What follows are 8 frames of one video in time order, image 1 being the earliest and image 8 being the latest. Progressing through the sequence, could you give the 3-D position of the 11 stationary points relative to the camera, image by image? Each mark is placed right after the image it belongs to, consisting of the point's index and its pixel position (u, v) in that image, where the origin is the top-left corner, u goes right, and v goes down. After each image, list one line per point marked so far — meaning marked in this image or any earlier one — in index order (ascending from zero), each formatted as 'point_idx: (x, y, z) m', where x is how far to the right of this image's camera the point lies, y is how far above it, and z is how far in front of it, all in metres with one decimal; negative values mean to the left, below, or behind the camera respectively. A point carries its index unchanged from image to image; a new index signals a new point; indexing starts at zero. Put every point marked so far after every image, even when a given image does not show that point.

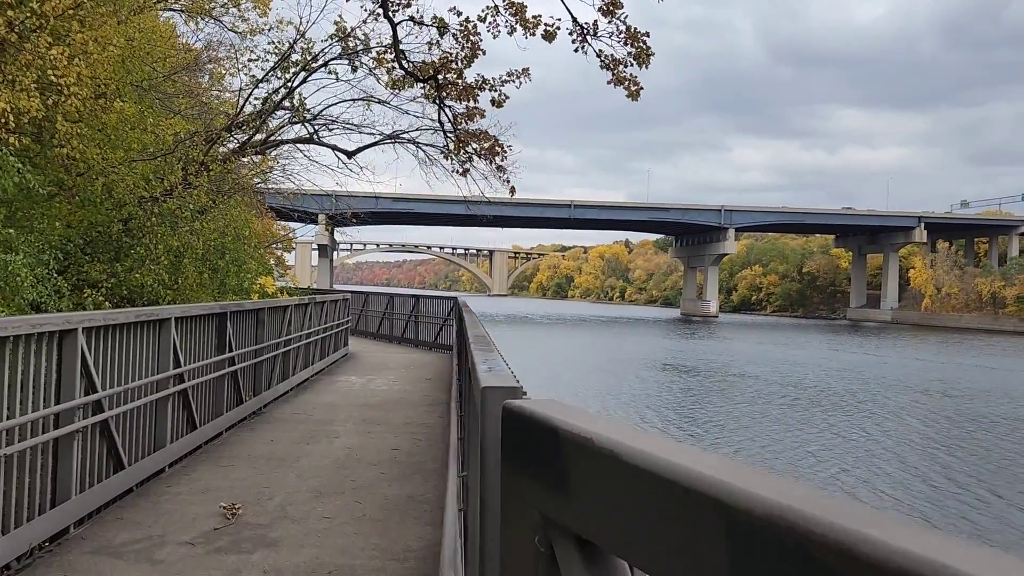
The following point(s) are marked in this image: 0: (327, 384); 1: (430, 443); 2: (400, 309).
0: (-2.2, -1.2, +10.0) m
1: (-0.6, -1.2, +6.3) m
2: (-2.4, -0.5, +17.3) m
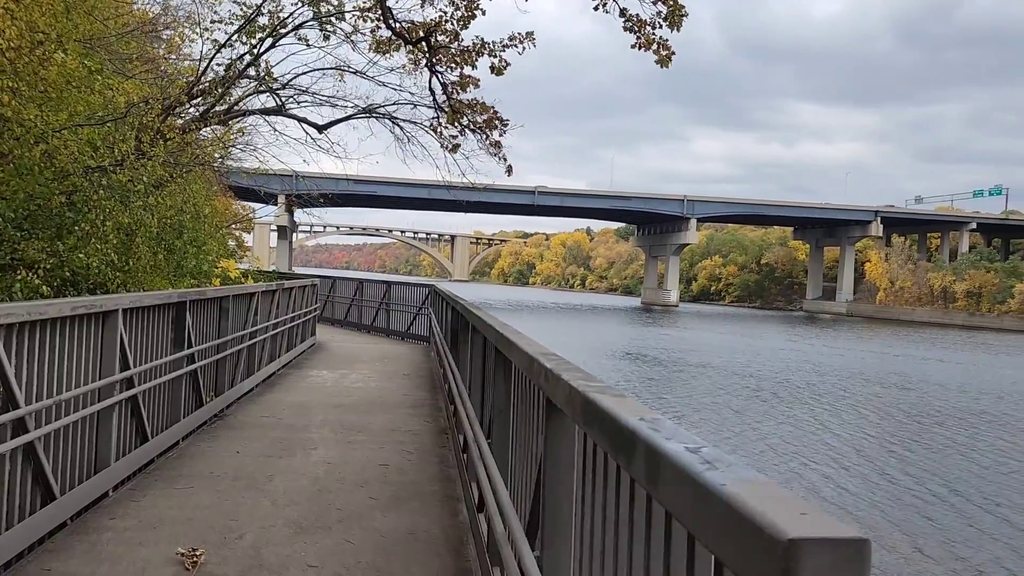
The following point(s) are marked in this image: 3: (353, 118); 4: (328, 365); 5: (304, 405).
0: (-2.4, -1.0, +9.0) m
1: (-0.6, -1.1, +5.5) m
2: (-2.9, -0.2, +16.3) m
3: (-2.6, +2.8, +13.3) m
4: (-2.3, -1.0, +10.5) m
5: (-1.9, -1.1, +7.4) m
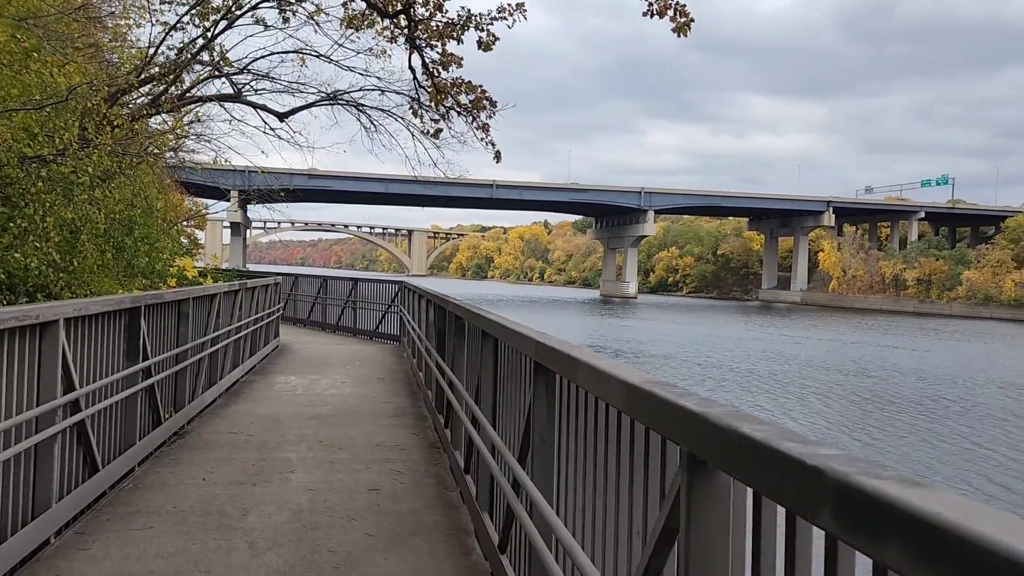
0: (-2.5, -1.0, +8.3) m
1: (-0.6, -1.1, +4.9) m
2: (-3.4, -0.1, +15.6) m
3: (-3.0, +2.8, +12.5) m
4: (-2.6, -1.0, +9.8) m
5: (-1.9, -1.1, +6.7) m
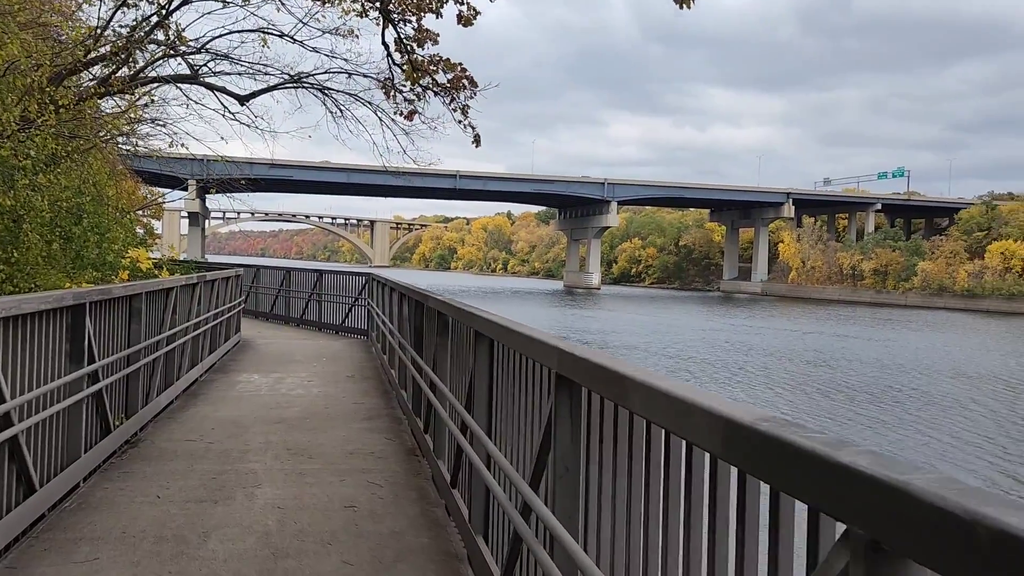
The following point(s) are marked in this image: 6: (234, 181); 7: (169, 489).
0: (-2.7, -1.0, +7.8) m
1: (-0.6, -1.1, +4.4) m
2: (-3.9, 0.0, +15.0) m
3: (-3.4, +2.9, +11.9) m
4: (-2.8, -0.9, +9.2) m
5: (-2.1, -1.0, +6.2) m
6: (-6.7, +2.6, +19.8) m
7: (-1.8, -1.1, +4.3) m
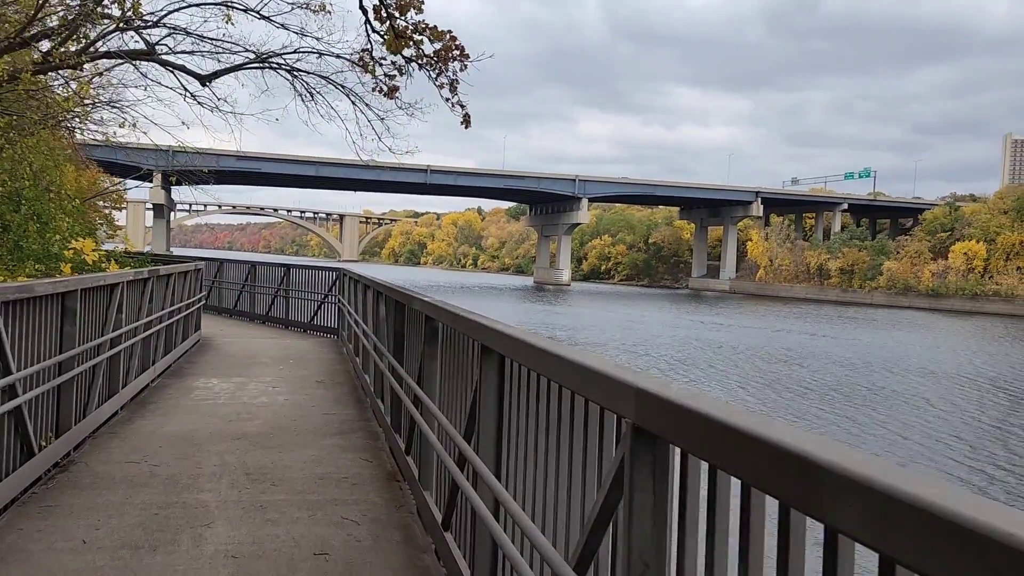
0: (-2.8, -0.9, +7.0) m
1: (-0.6, -1.1, +3.7) m
2: (-4.3, +0.1, +14.1) m
3: (-3.6, +3.0, +11.1) m
4: (-3.0, -0.8, +8.4) m
5: (-2.1, -1.0, +5.4) m
6: (-7.2, +2.7, +18.8) m
7: (-1.8, -1.1, +3.6) m
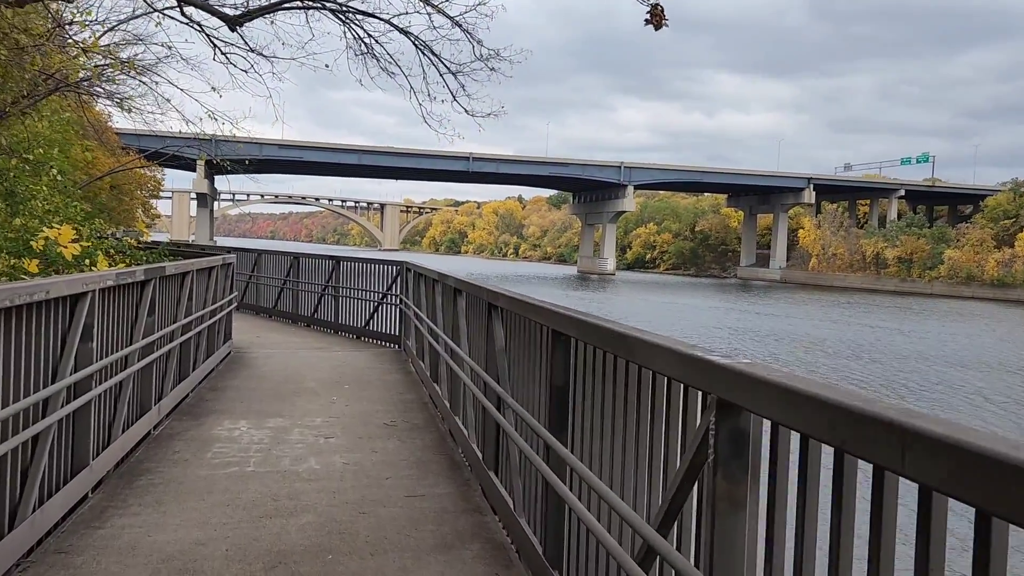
0: (-1.9, -1.0, +4.7) m
1: (+0.2, -1.2, +1.4) m
2: (-3.0, +0.2, +11.9) m
3: (-2.5, +3.0, +8.8) m
4: (-2.0, -0.9, +6.2) m
5: (-1.2, -1.0, +3.2) m
6: (-5.7, +2.8, +16.7) m
7: (-1.0, -1.1, +1.3) m
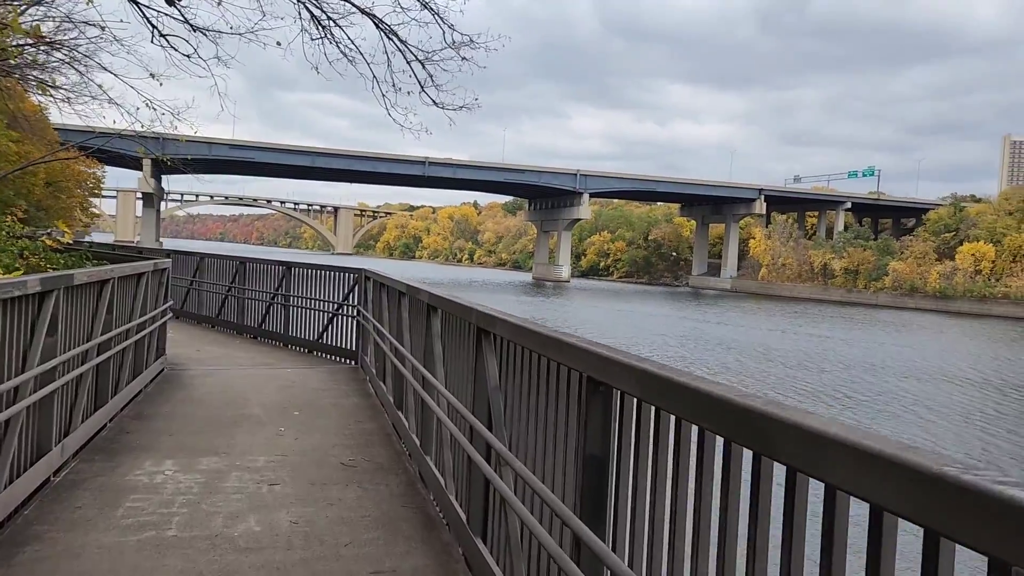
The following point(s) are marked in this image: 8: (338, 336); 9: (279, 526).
0: (-1.9, -1.0, +3.8) m
1: (+0.3, -1.3, +0.6) m
2: (-3.4, +0.1, +10.9) m
3: (-2.7, +2.9, +7.9) m
4: (-2.1, -0.9, +5.2) m
5: (-1.2, -1.1, +2.3) m
6: (-6.3, +2.7, +15.6) m
7: (-0.9, -1.2, +0.4) m
8: (-2.0, -0.5, +9.2) m
9: (-1.1, -1.1, +3.7) m
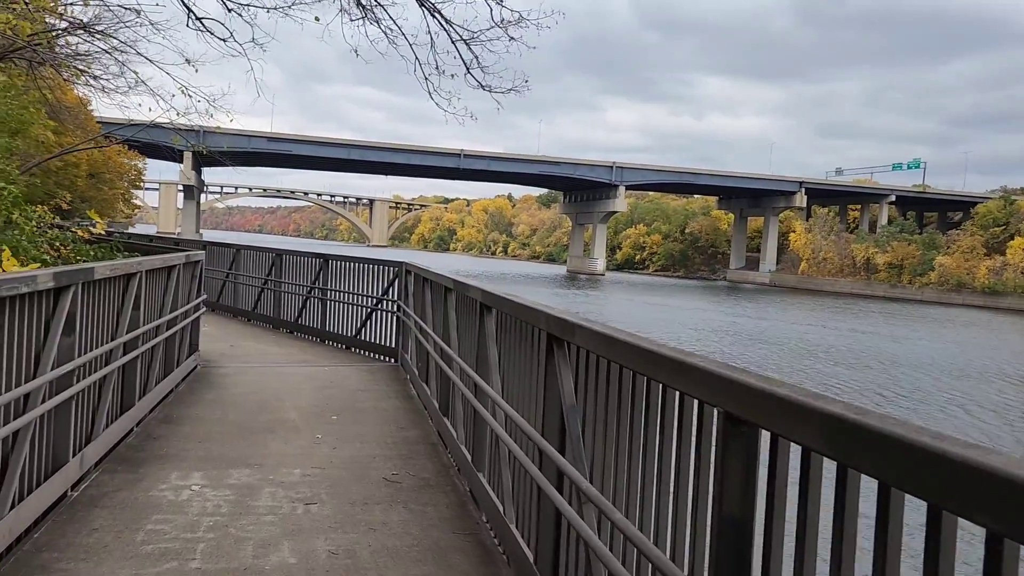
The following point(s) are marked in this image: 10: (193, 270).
0: (-1.6, -1.0, +3.4) m
1: (+0.5, -1.3, +0.1) m
2: (-2.8, +0.1, +10.6) m
3: (-2.2, +3.0, +7.5) m
4: (-1.8, -0.9, +4.8) m
5: (-1.0, -1.1, +1.8) m
6: (-5.5, +2.8, +15.3) m
7: (-0.7, -1.2, 0.0) m
8: (-1.4, -0.5, +8.8) m
9: (-0.8, -1.0, +3.2) m
10: (-2.8, +0.2, +7.2) m
